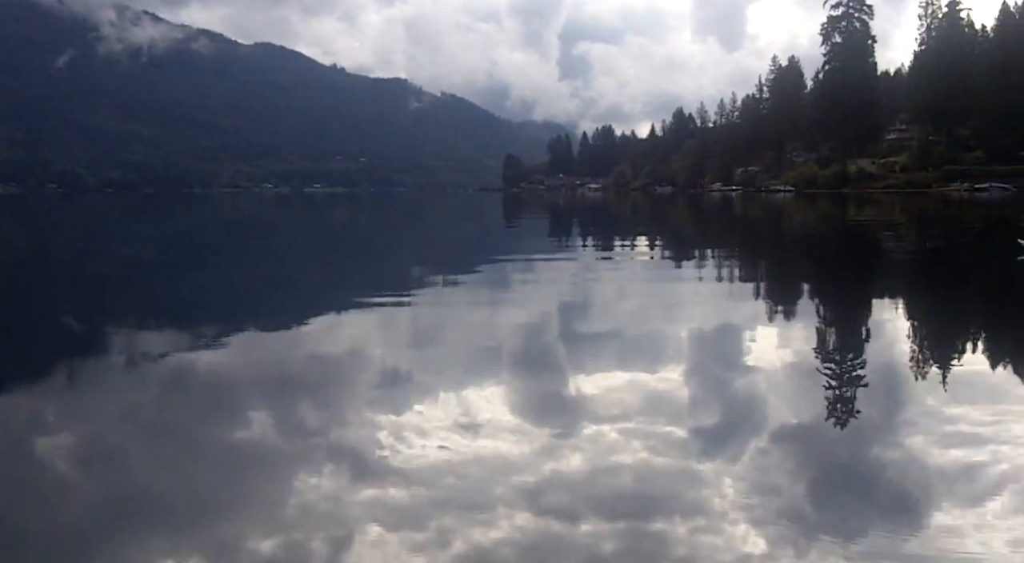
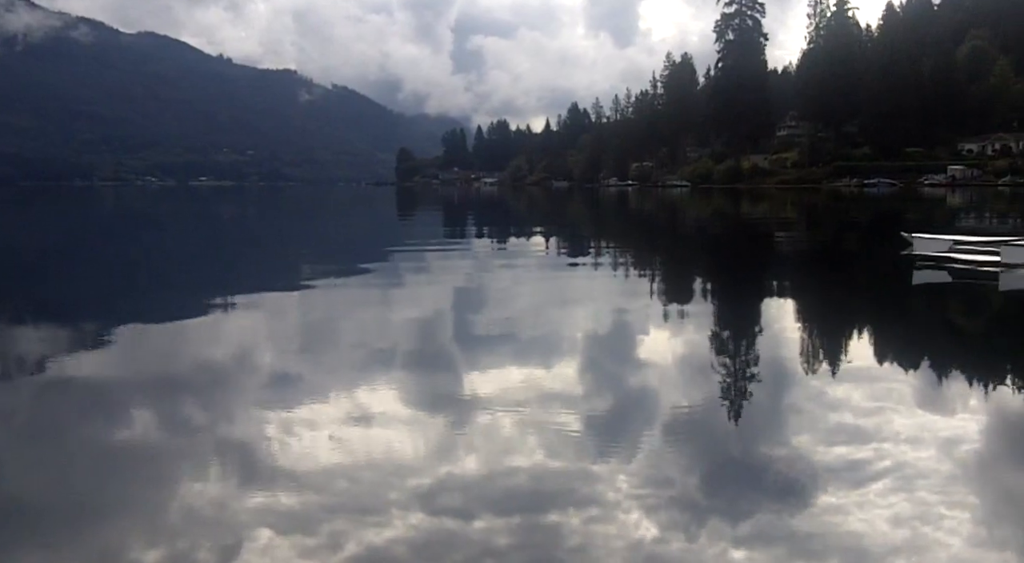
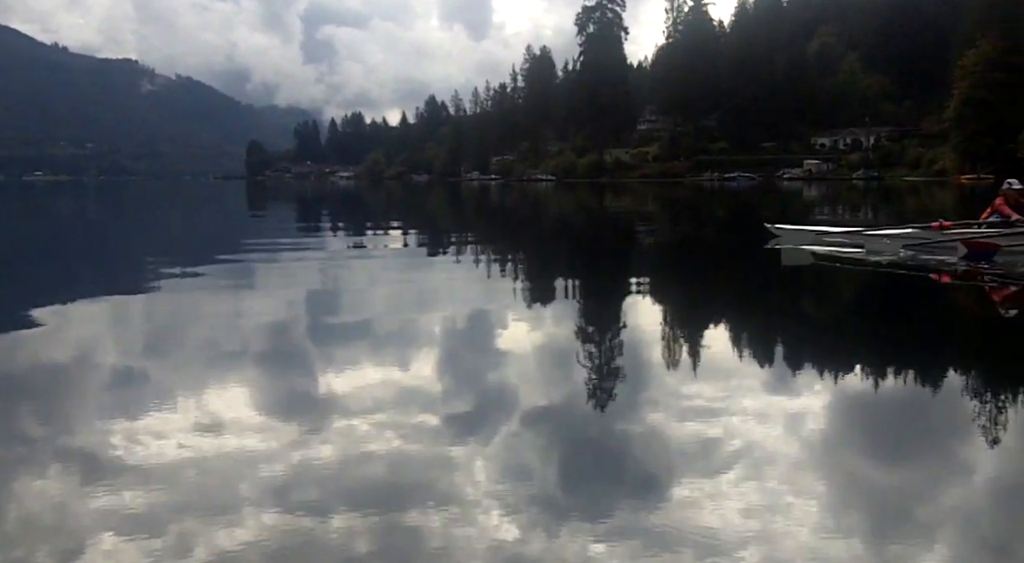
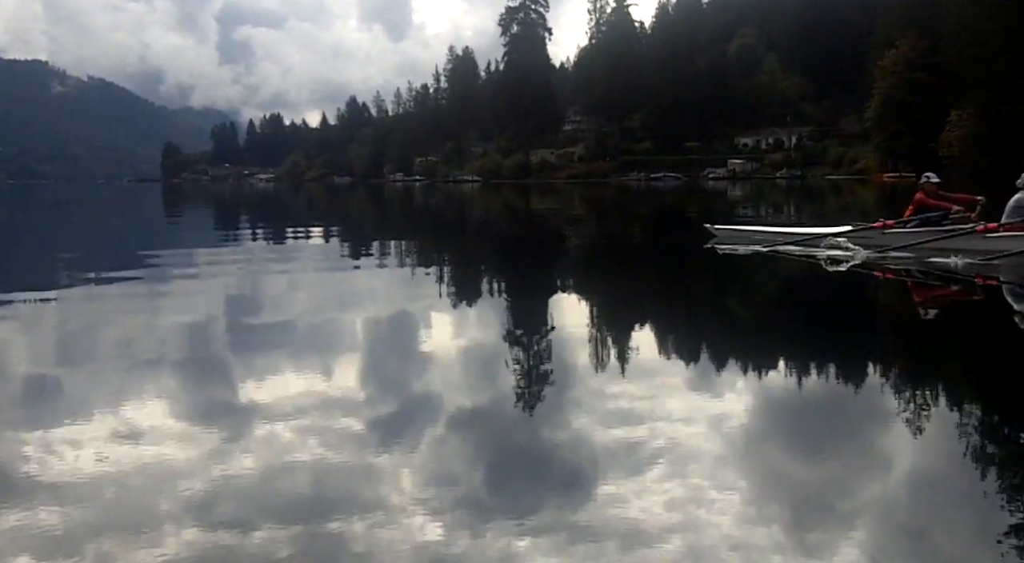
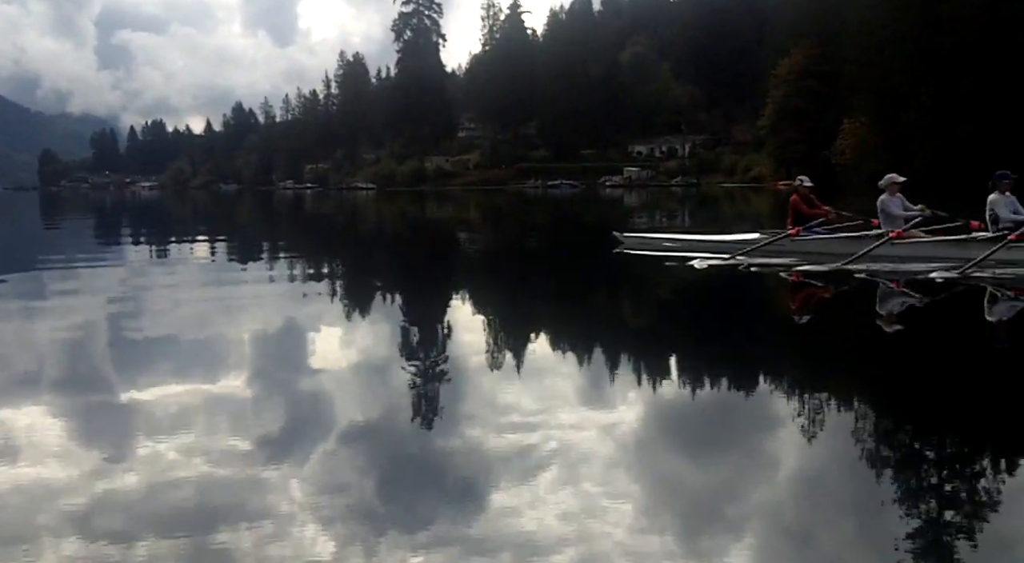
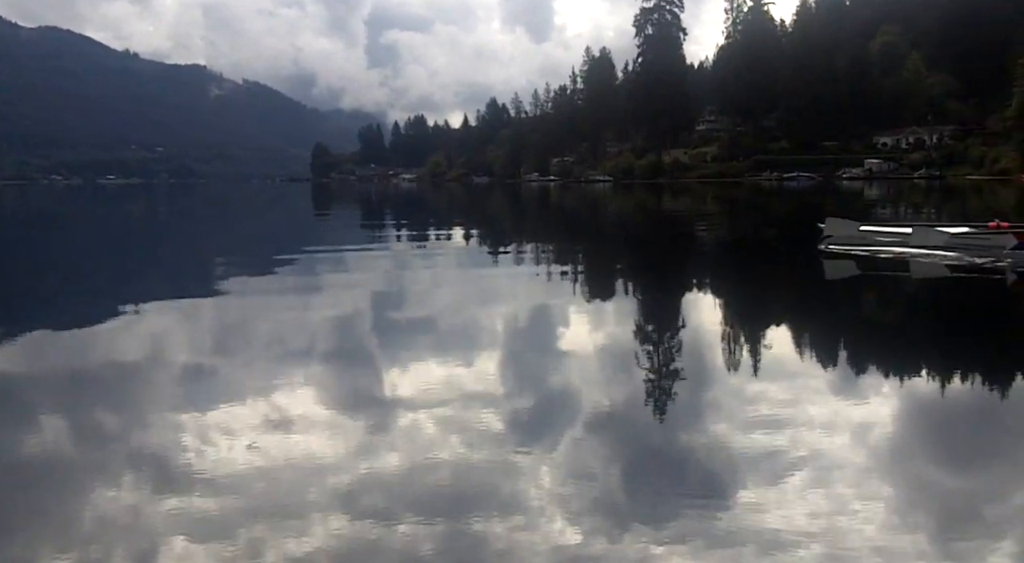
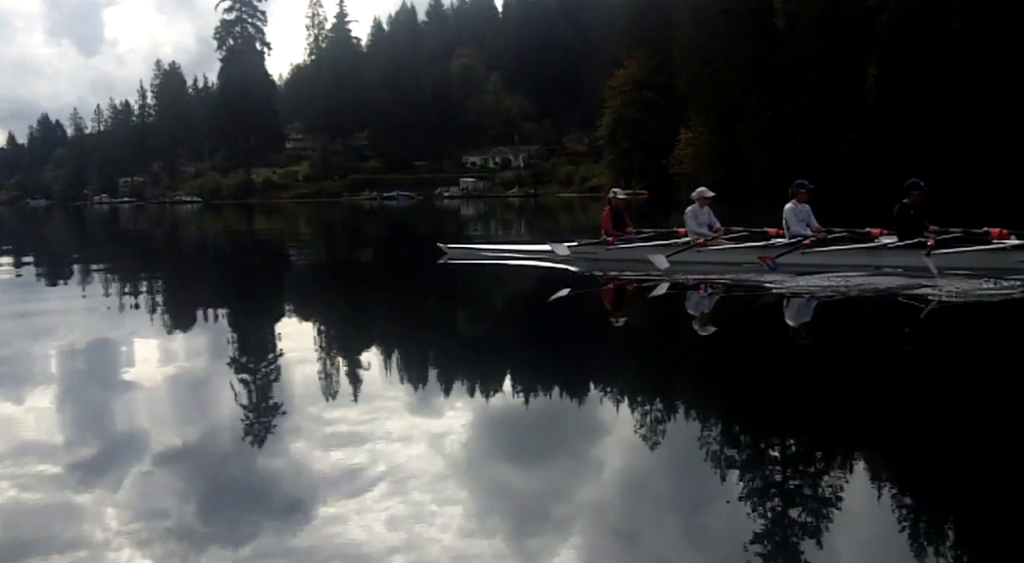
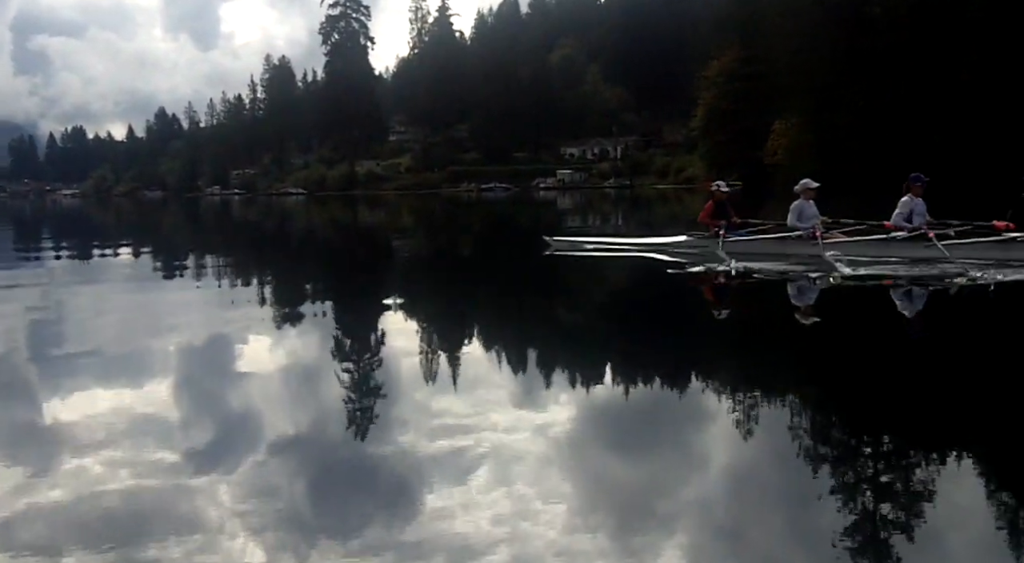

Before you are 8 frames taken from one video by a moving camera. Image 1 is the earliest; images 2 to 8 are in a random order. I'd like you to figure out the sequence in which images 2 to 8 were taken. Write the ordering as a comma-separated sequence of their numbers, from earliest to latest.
2, 6, 3, 4, 5, 8, 7
